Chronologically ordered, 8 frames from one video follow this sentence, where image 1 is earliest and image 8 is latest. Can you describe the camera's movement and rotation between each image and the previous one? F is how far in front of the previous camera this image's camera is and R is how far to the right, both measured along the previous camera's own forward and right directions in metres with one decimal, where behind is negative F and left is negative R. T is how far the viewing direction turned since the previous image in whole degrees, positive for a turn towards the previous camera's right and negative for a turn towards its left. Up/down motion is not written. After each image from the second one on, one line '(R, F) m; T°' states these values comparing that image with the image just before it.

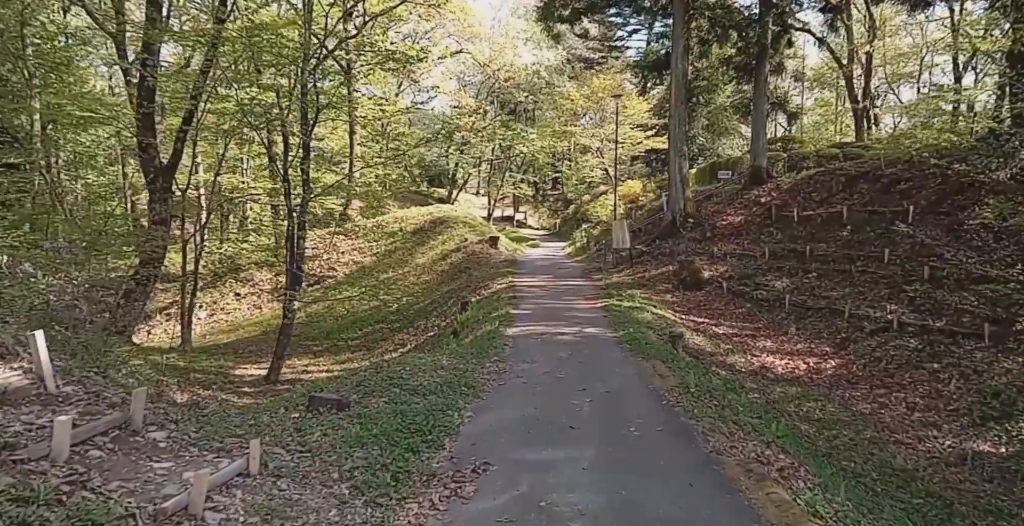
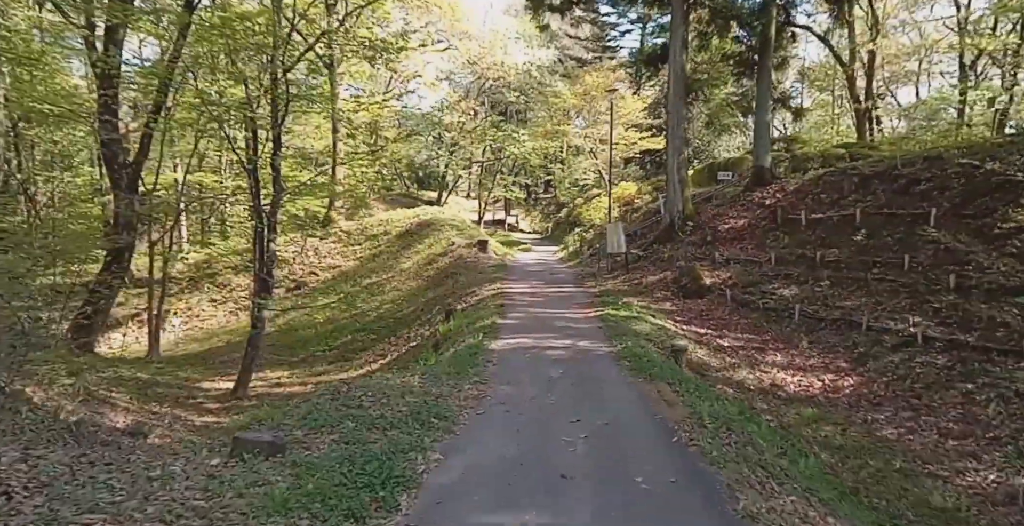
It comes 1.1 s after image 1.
(+0.1, +1.1) m; +1°
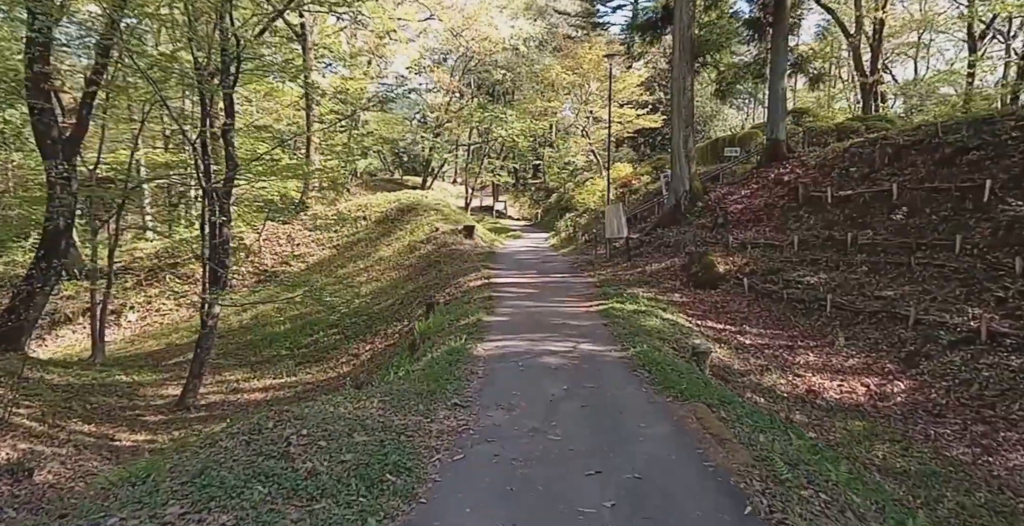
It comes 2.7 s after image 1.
(0.0, +1.7) m; +1°
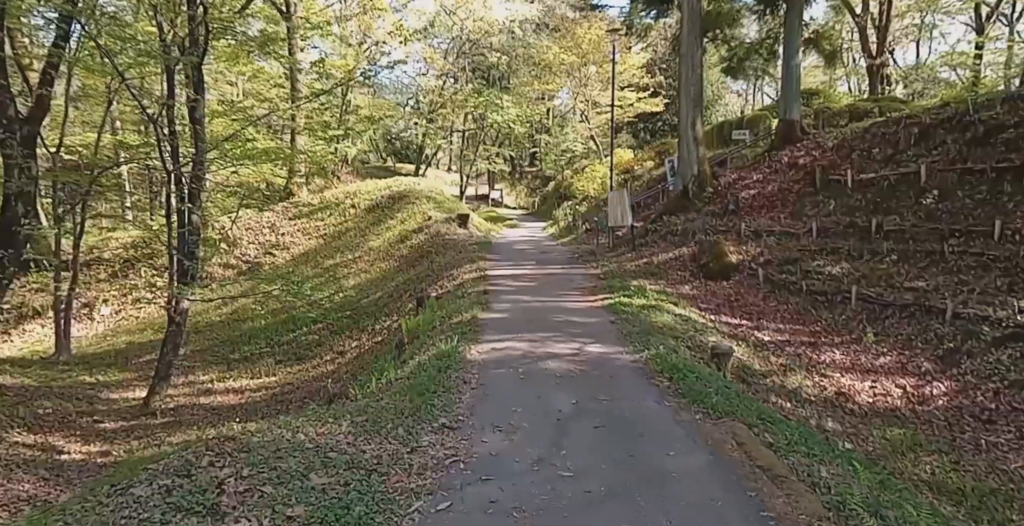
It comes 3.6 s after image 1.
(0.0, +1.0) m; 0°
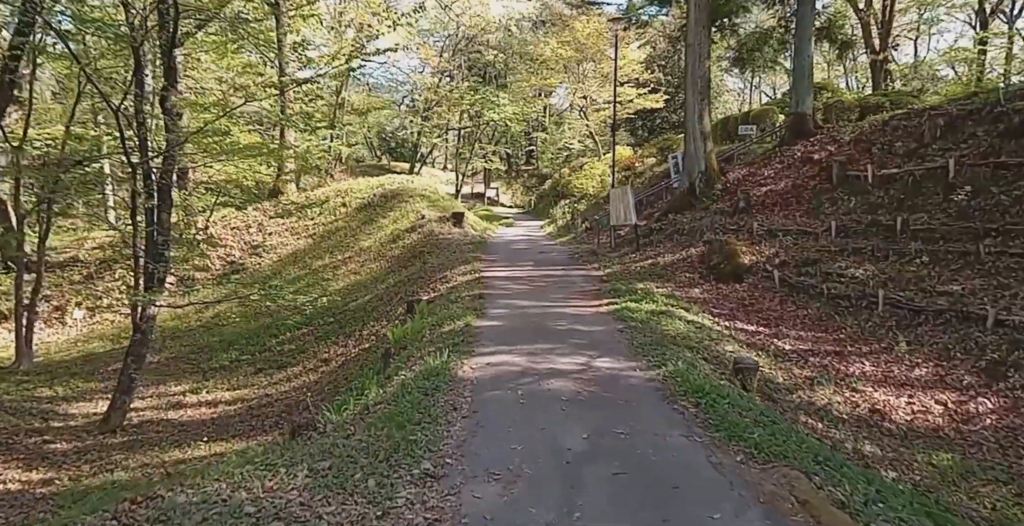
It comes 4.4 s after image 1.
(0.0, +0.9) m; 0°
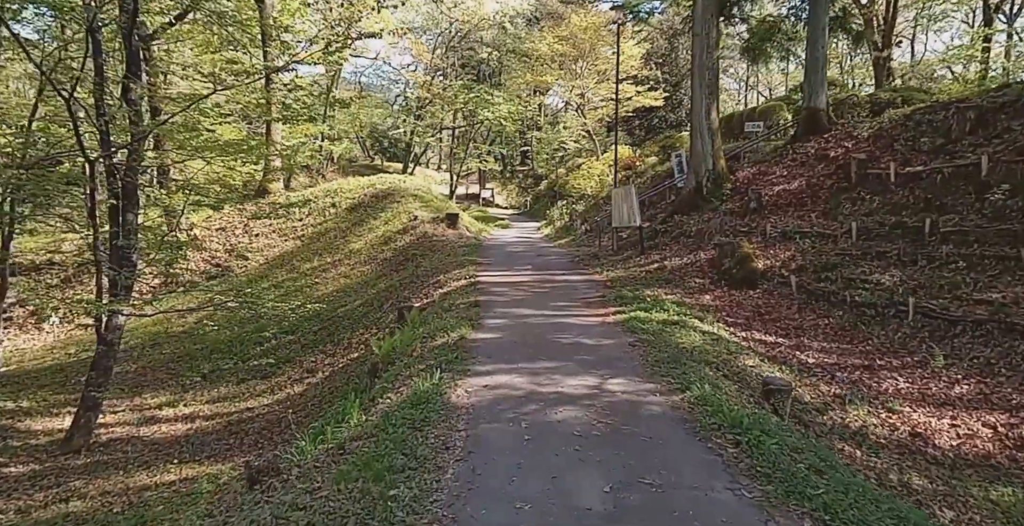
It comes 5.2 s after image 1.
(0.0, +0.8) m; 0°
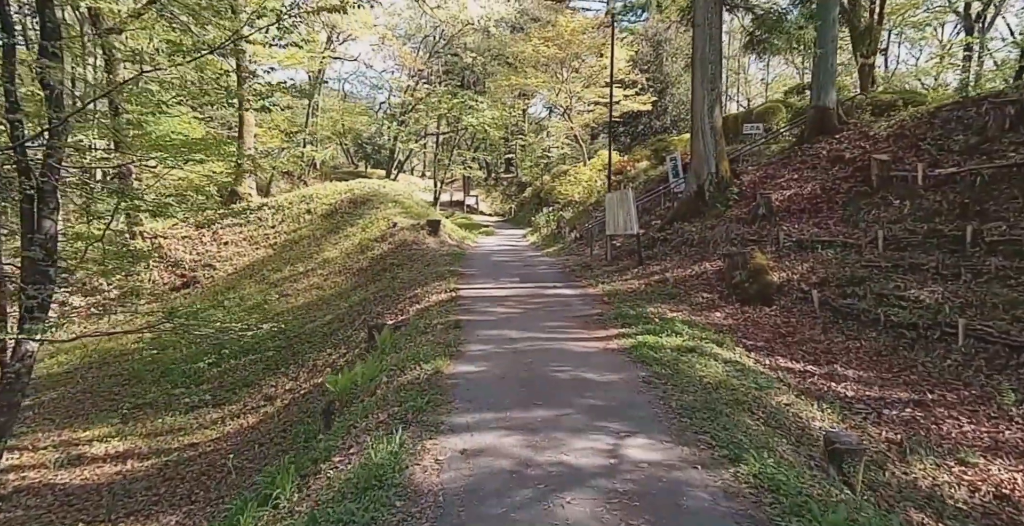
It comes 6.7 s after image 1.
(0.0, +1.4) m; +1°
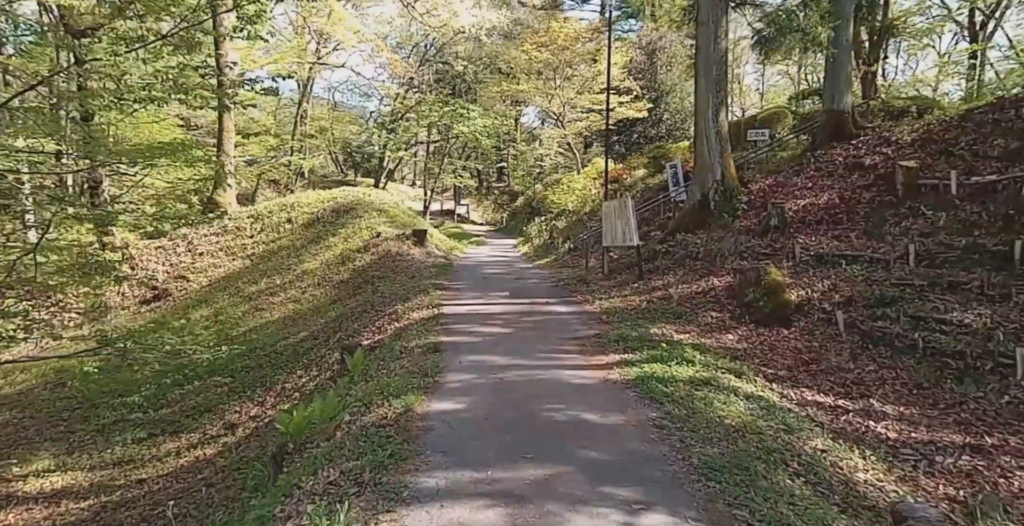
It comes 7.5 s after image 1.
(0.0, +1.1) m; +1°
